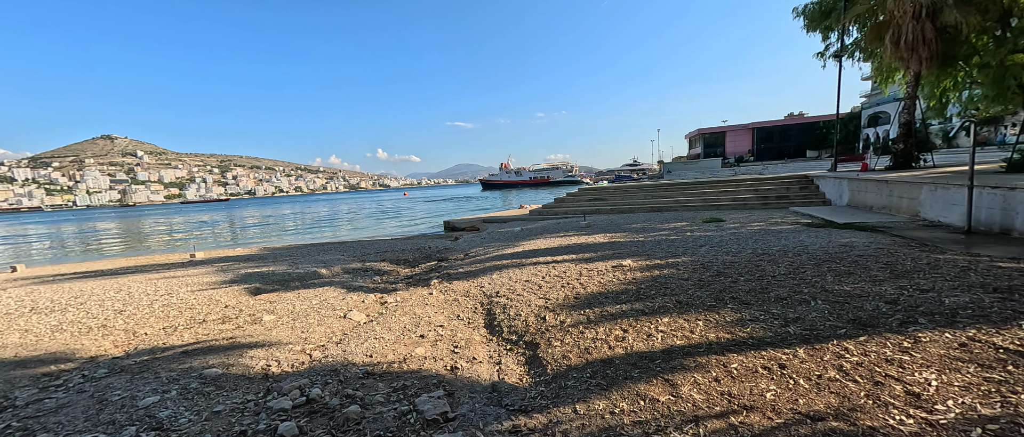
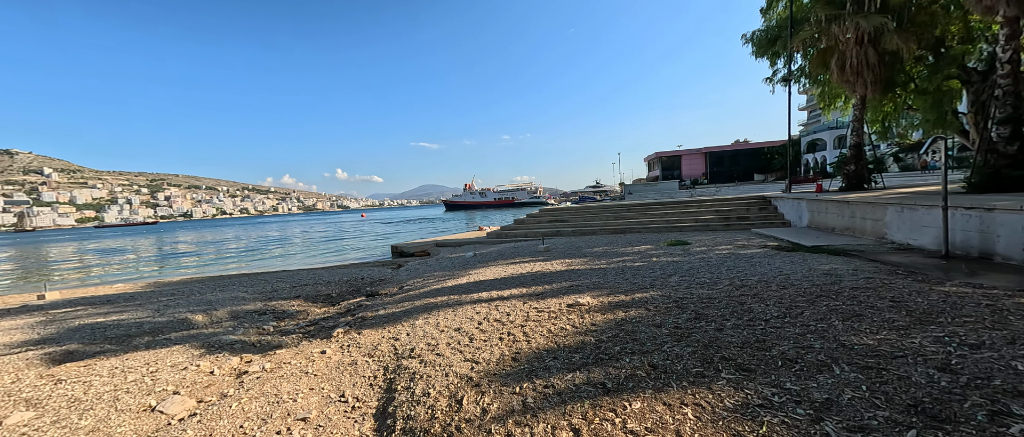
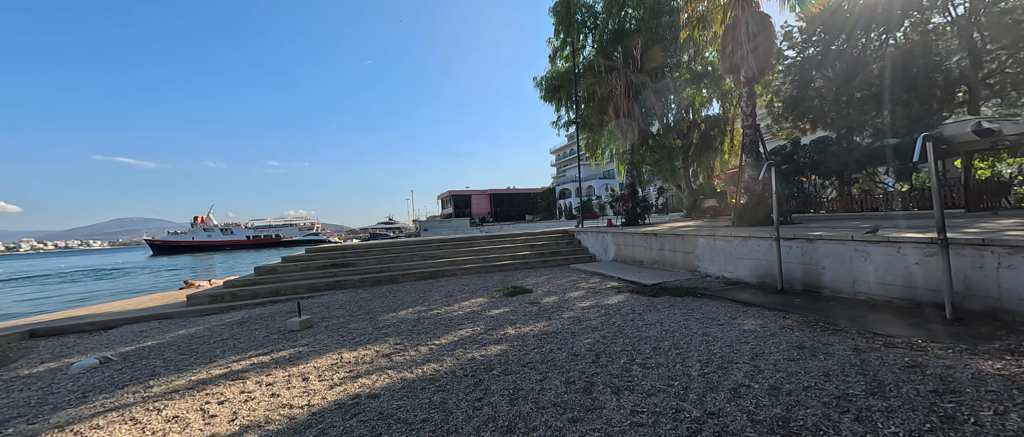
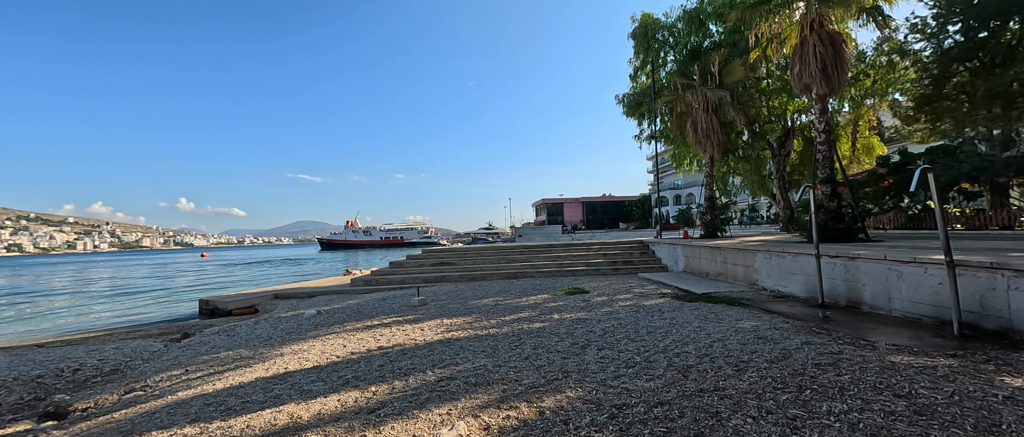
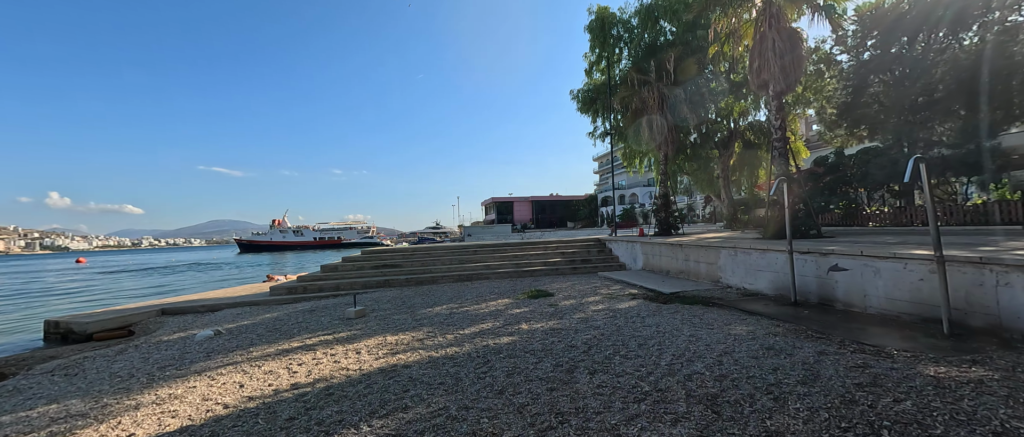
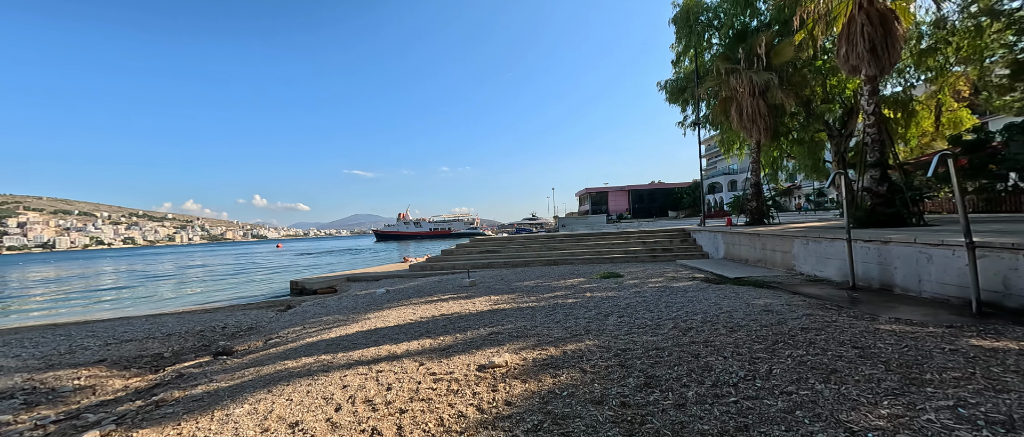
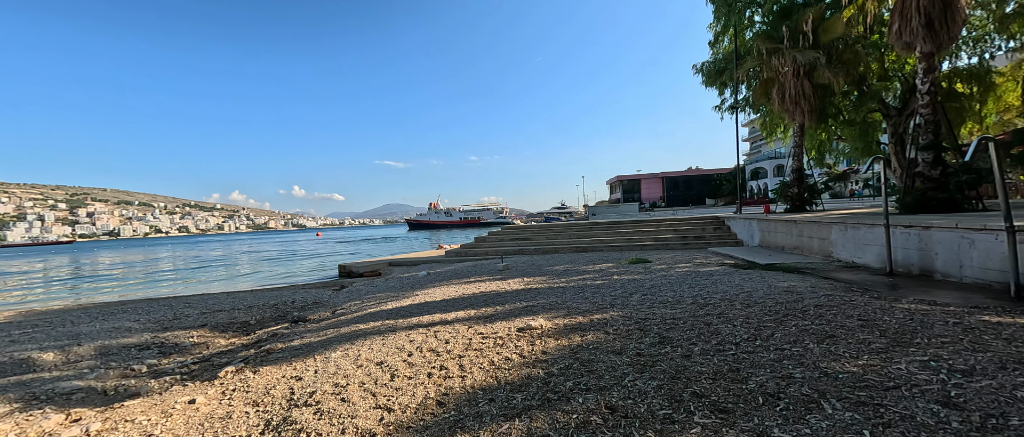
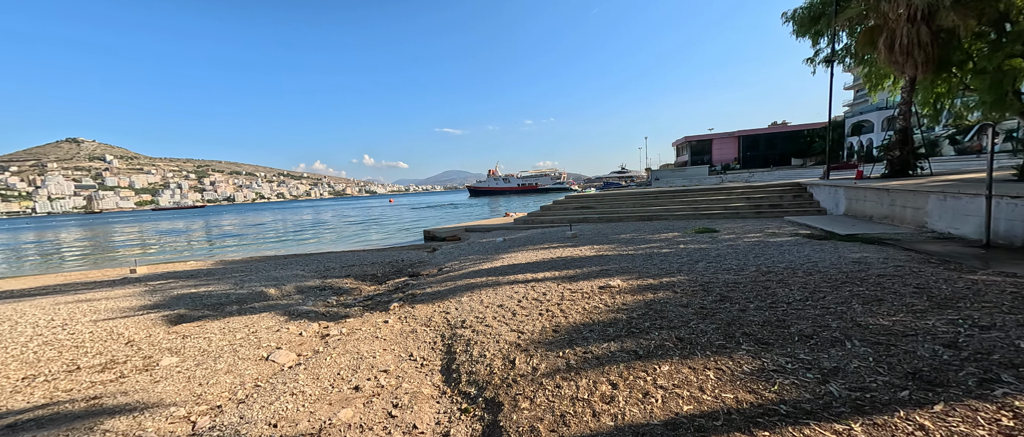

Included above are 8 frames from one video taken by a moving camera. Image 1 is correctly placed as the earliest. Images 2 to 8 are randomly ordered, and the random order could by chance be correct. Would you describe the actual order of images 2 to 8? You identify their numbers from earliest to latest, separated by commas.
8, 2, 7, 6, 4, 5, 3
